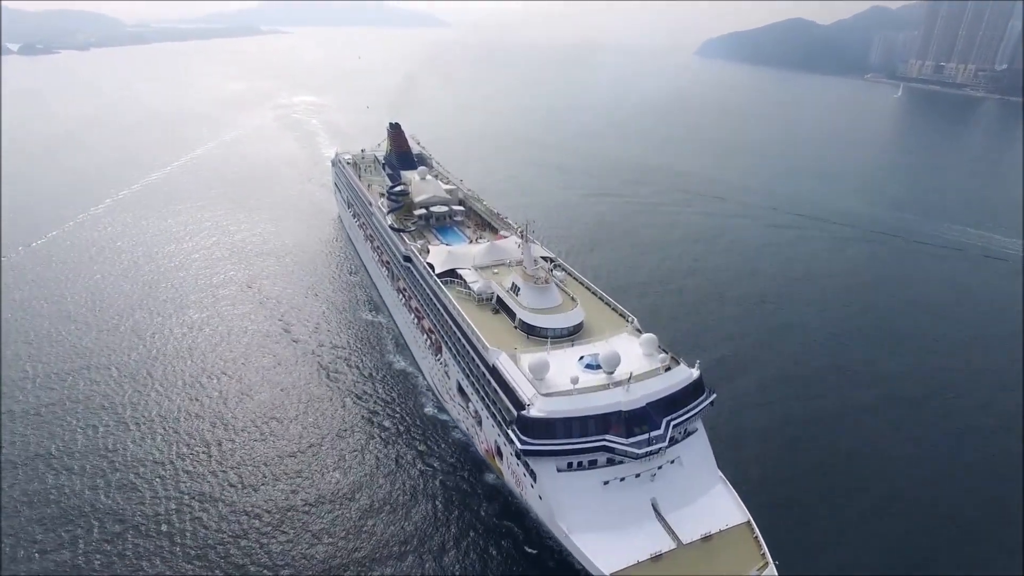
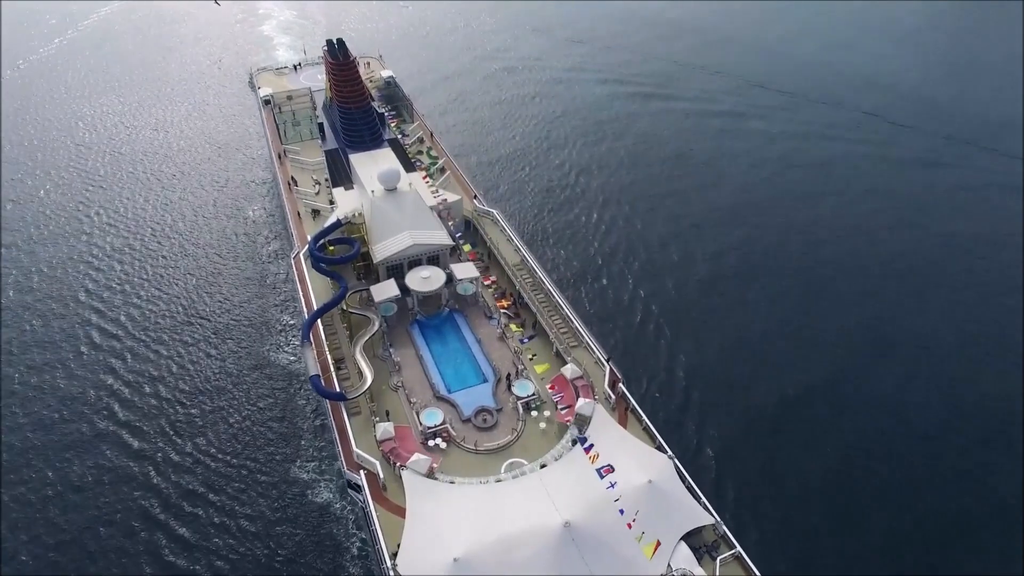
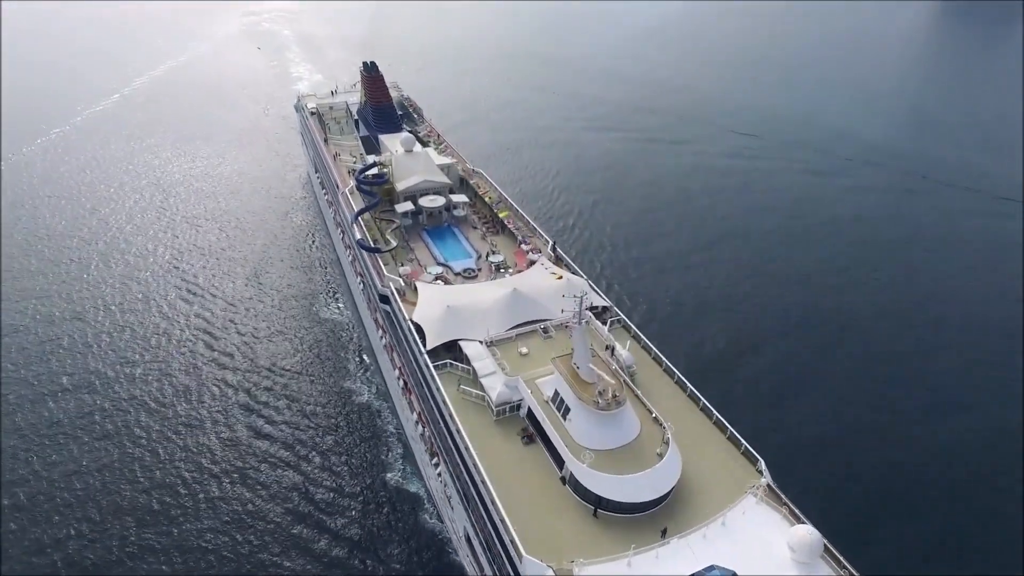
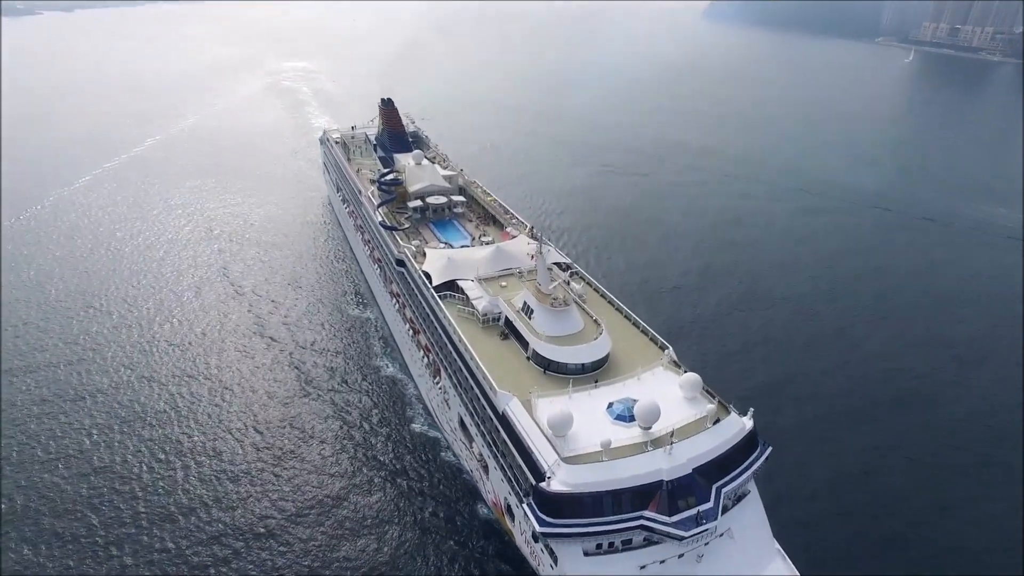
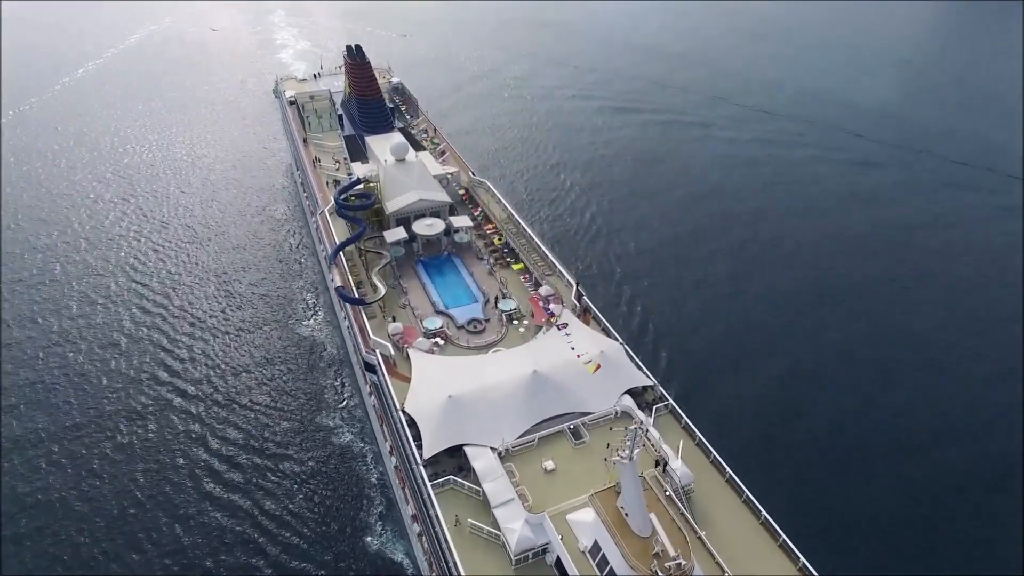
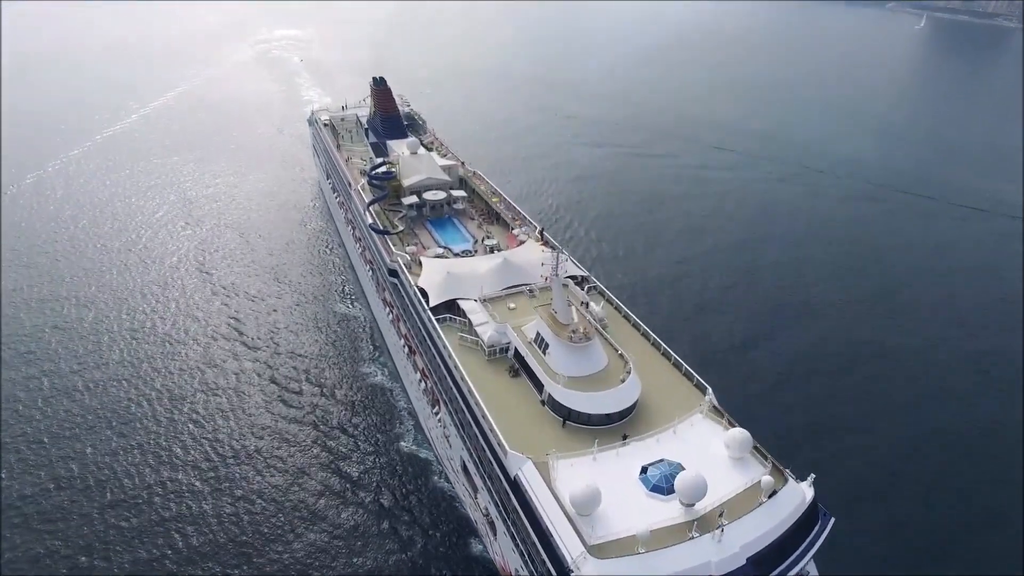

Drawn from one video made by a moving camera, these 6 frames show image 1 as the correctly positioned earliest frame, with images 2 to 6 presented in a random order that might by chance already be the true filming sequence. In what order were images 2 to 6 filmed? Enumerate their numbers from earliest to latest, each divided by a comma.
4, 6, 3, 5, 2
